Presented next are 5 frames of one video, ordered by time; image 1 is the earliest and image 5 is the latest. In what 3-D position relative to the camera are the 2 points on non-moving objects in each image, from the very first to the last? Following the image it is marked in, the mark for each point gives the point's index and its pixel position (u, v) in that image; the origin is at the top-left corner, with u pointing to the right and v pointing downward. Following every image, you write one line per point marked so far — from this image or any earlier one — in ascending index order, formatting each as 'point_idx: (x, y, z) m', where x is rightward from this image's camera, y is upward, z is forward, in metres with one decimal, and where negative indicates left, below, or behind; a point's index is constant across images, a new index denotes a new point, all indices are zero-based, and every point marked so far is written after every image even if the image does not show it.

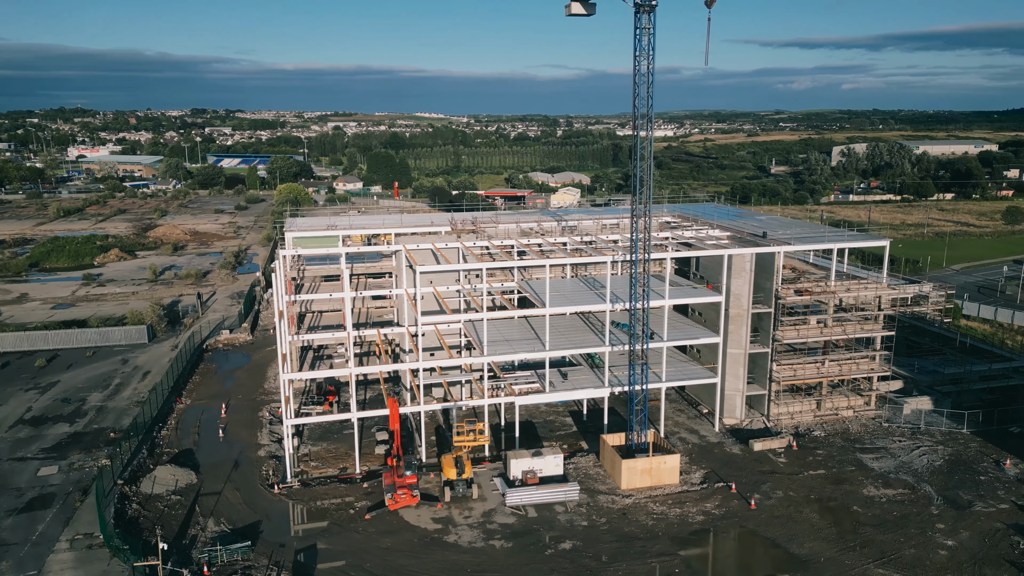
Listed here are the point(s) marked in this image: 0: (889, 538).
0: (+10.1, -6.6, +19.3) m
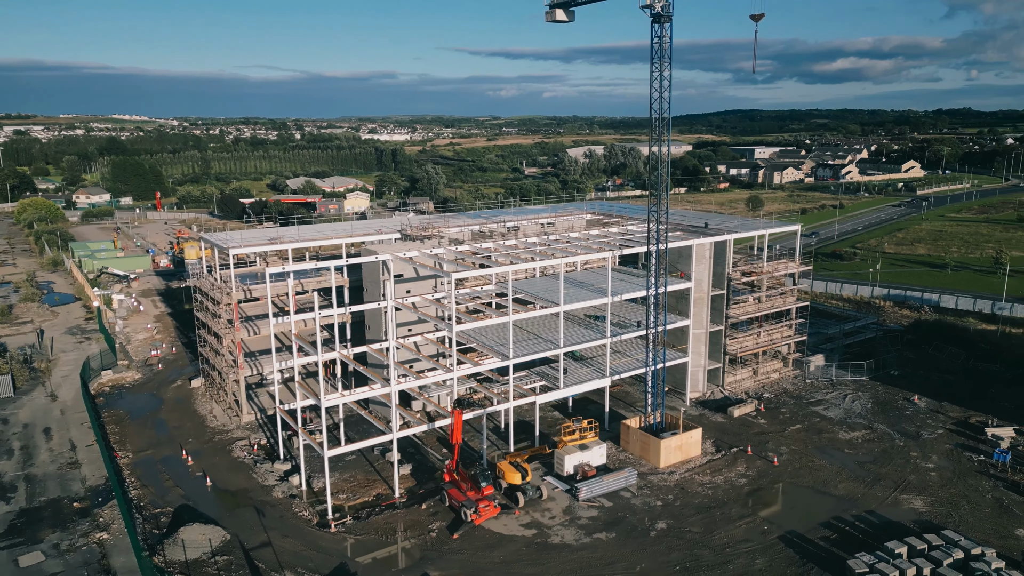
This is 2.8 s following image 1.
0: (+12.1, -5.8, +23.3) m
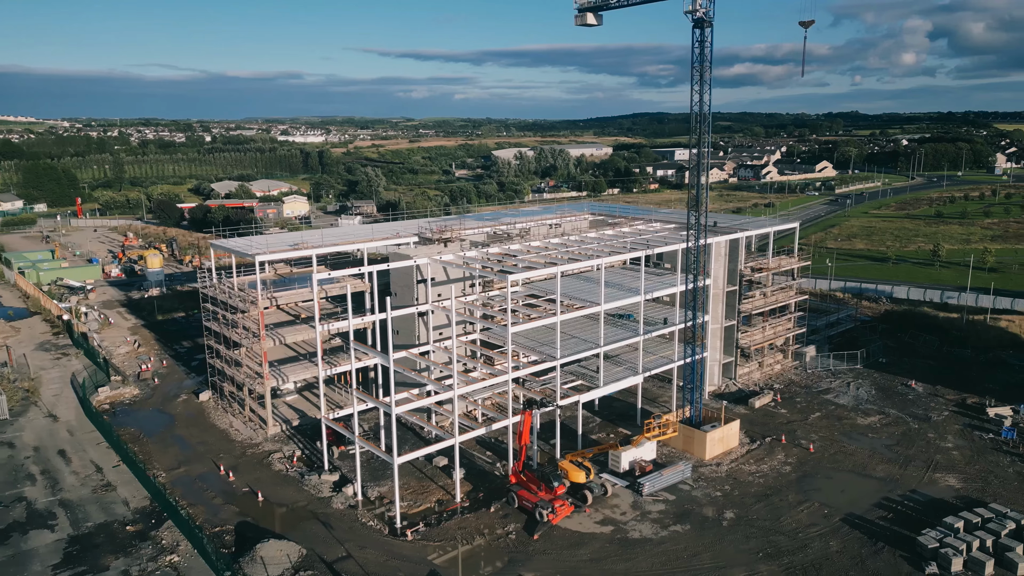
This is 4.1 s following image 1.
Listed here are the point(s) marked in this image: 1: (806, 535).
0: (+13.7, -5.5, +24.8) m
1: (+7.9, -6.6, +19.6) m
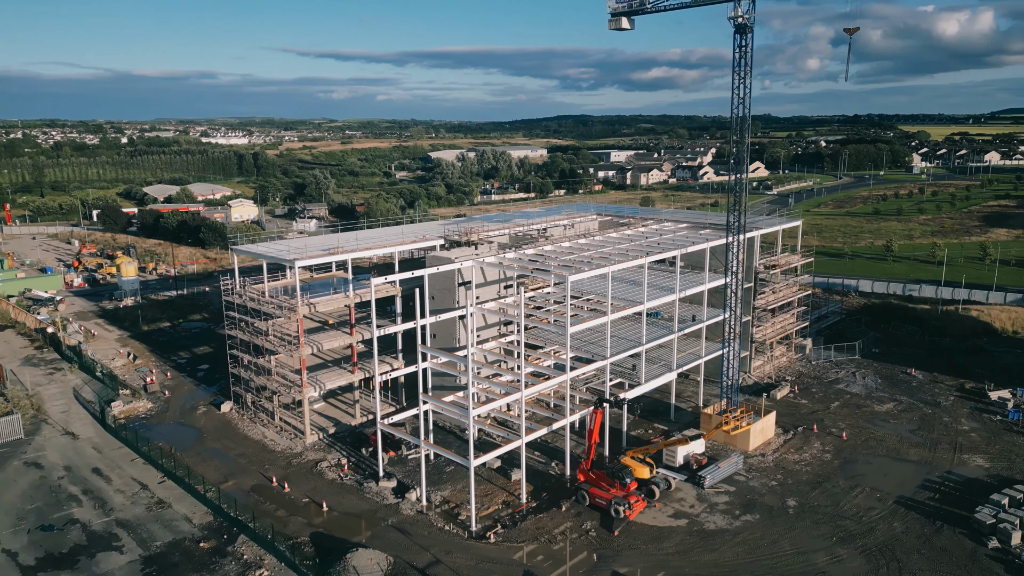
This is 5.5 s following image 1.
0: (+15.3, -5.3, +26.3) m
1: (+10.1, -6.5, +20.6) m
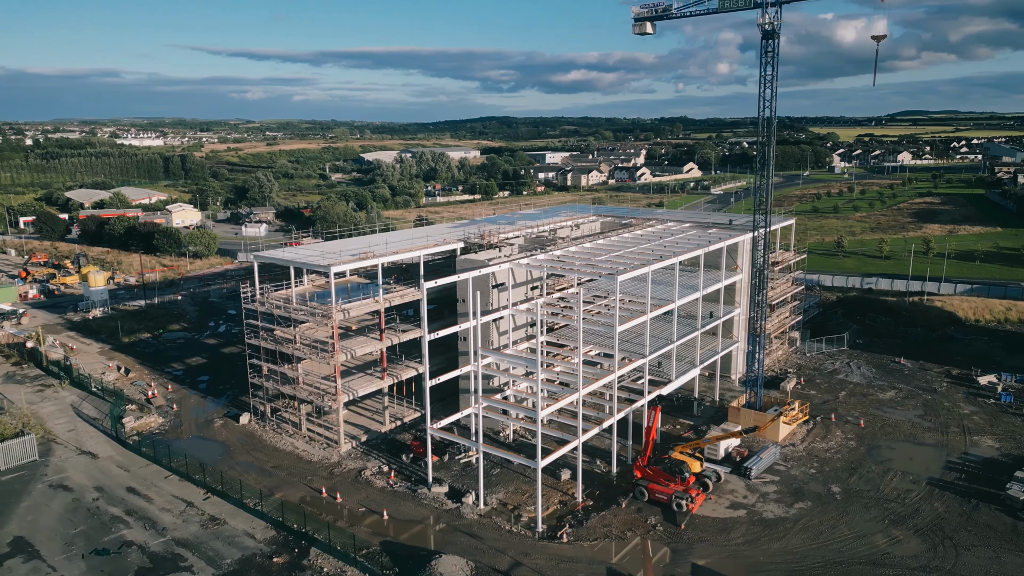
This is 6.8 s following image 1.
0: (+16.5, -5.0, +28.0) m
1: (+11.9, -6.3, +21.8) m
